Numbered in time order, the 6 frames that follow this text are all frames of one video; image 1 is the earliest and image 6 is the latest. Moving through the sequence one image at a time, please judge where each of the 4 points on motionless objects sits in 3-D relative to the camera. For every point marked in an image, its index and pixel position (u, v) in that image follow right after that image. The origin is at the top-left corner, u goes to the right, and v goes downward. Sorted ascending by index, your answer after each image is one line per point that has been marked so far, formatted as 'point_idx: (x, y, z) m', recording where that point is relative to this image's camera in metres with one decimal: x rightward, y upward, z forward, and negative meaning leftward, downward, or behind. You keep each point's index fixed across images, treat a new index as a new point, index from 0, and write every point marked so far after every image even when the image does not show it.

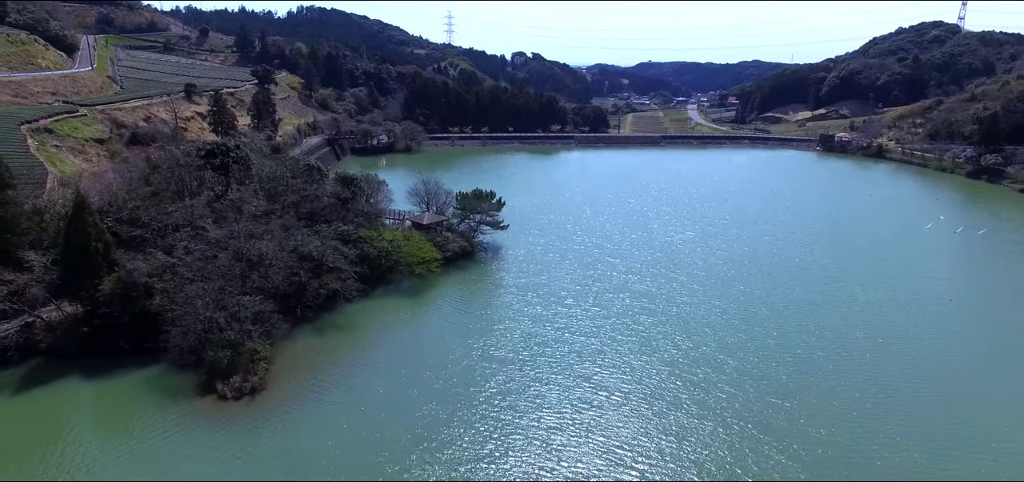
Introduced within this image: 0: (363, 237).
0: (-4.4, +0.1, +19.3) m
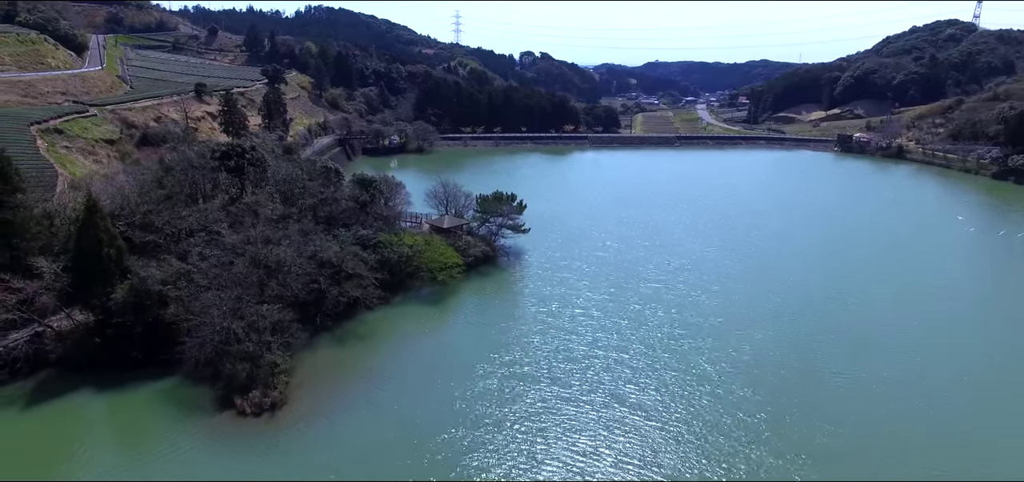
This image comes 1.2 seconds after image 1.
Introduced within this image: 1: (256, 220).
0: (-3.7, 0.0, +18.6) m
1: (-6.8, +0.5, +17.2) m
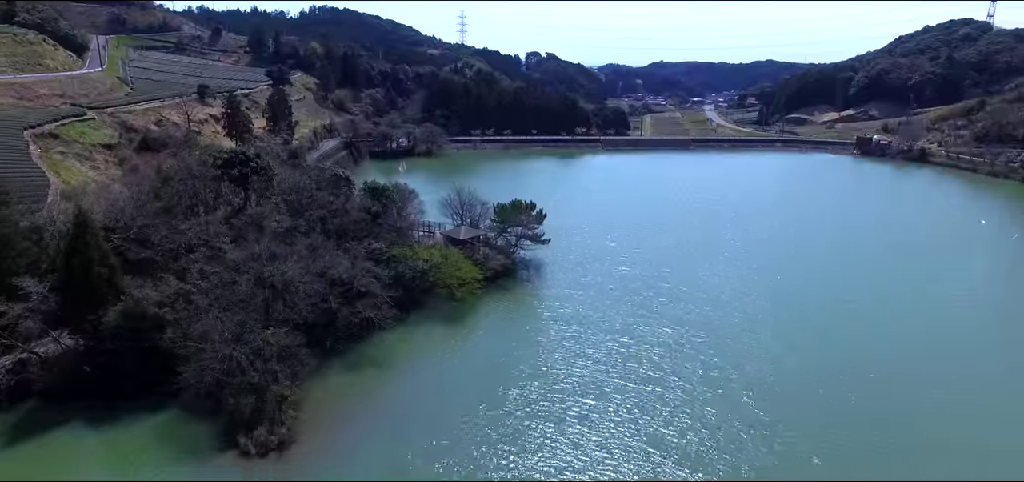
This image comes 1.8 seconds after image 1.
0: (-3.1, -0.4, +17.3) m
1: (-6.2, +0.1, +15.9) m
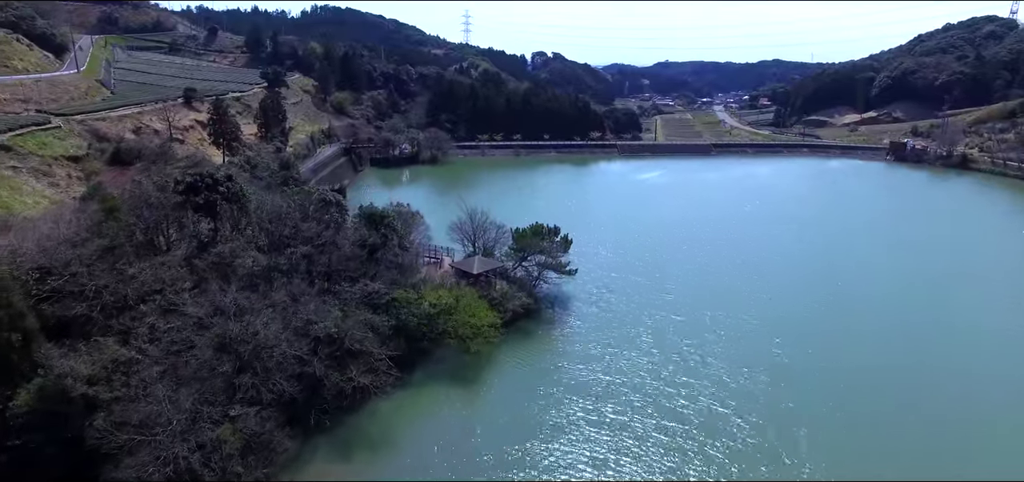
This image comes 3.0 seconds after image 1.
0: (-2.5, -1.3, +14.3) m
1: (-5.6, -0.8, +12.9) m
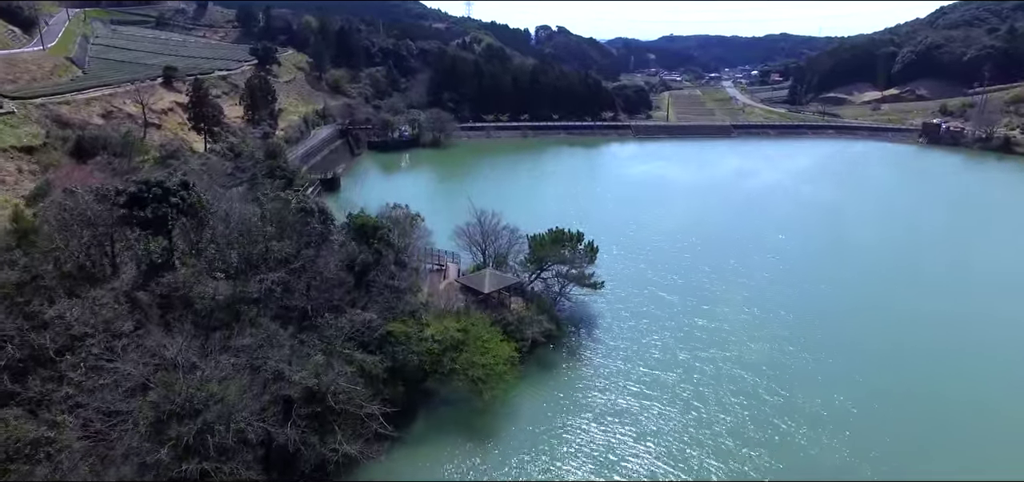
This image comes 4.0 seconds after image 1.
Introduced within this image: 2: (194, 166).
0: (-2.1, -1.7, +11.6) m
1: (-5.2, -1.2, +10.2) m
2: (-9.6, +2.2, +19.5) m
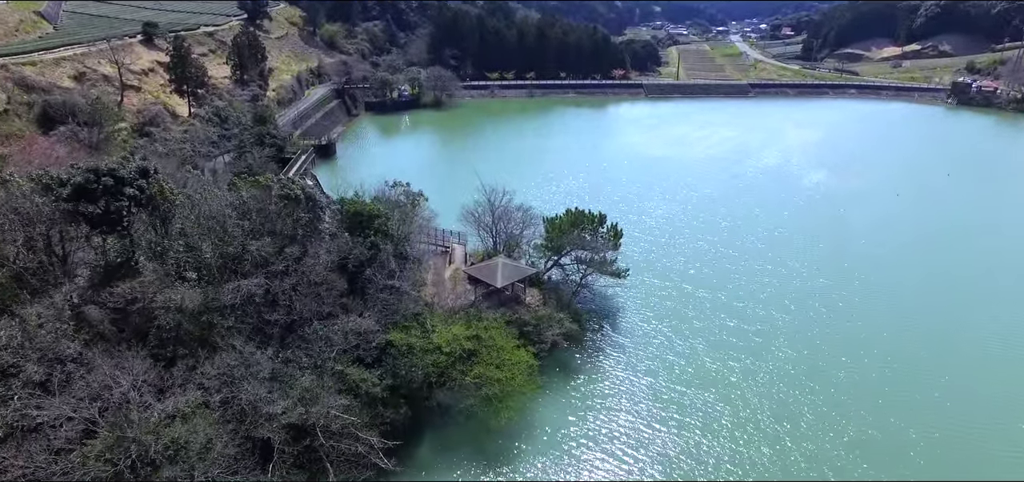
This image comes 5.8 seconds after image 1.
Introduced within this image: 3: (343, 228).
0: (-1.8, -1.6, +10.0) m
1: (-4.9, -1.3, +8.6) m
2: (-9.3, +2.8, +17.6) m
3: (-3.1, +0.4, +11.8) m
